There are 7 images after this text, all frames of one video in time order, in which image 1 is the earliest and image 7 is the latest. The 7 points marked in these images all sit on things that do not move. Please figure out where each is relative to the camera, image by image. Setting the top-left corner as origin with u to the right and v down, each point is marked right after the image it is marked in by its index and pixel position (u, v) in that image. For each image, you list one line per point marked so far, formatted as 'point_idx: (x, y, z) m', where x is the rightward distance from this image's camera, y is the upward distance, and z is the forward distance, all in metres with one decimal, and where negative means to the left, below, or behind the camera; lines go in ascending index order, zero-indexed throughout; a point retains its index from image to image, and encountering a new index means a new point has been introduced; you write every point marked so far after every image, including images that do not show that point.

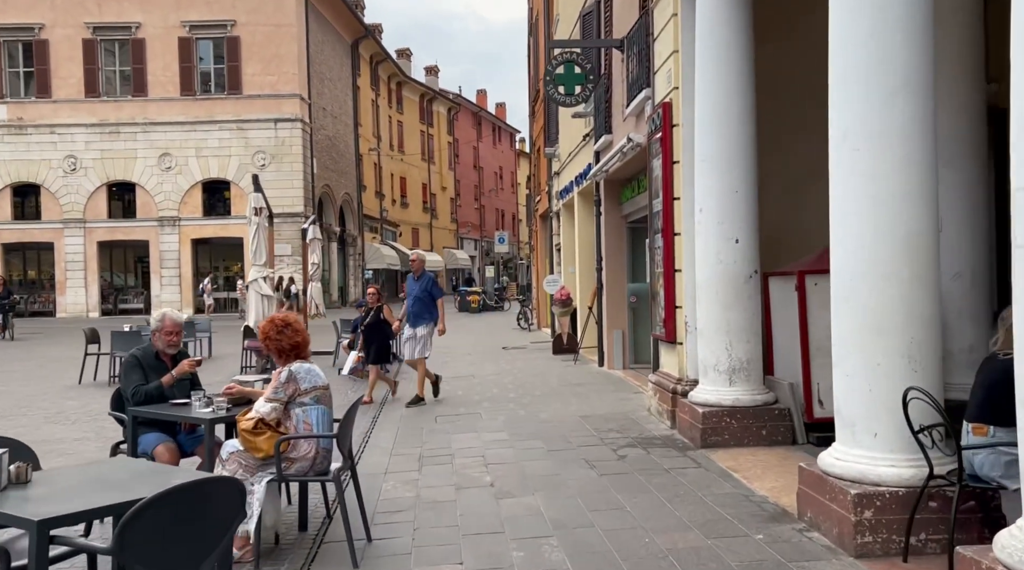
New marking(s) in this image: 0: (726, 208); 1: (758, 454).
0: (+1.8, +0.6, +7.2) m
1: (+1.9, -1.3, +6.8) m
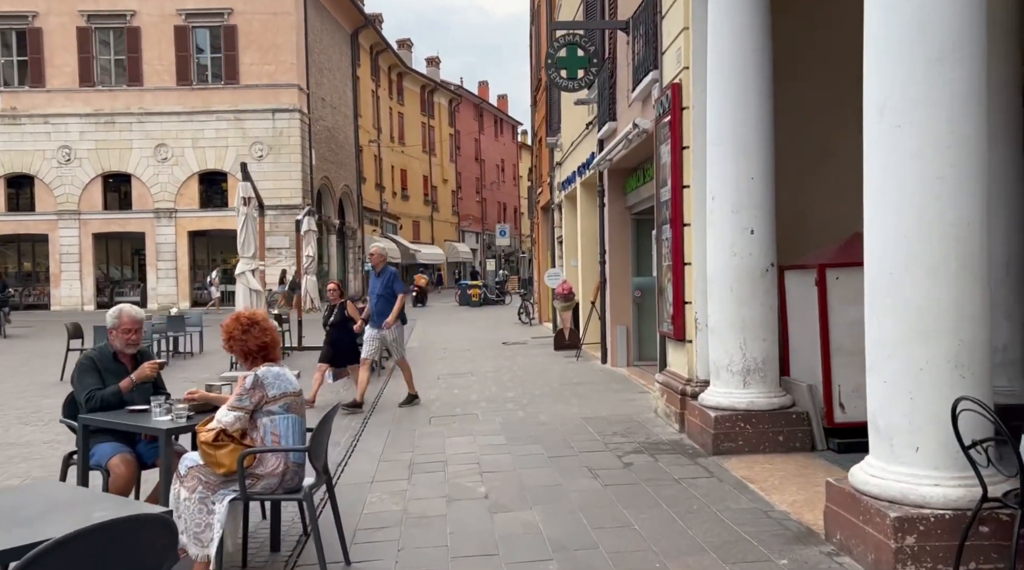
0: (+1.7, +0.7, +6.7) m
1: (+1.9, -1.3, +6.3) m
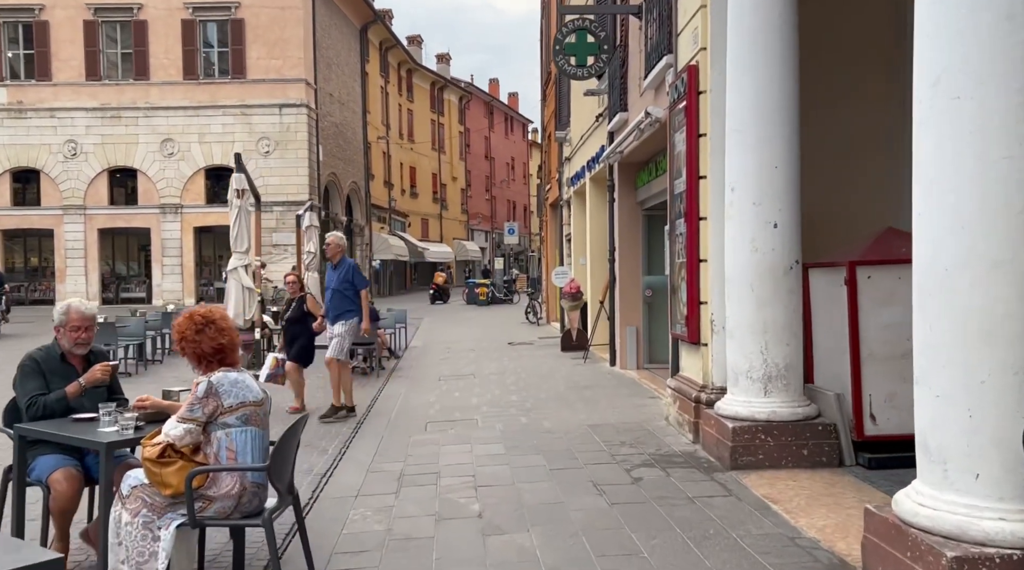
0: (+1.7, +0.7, +6.1) m
1: (+1.9, -1.3, +5.8) m
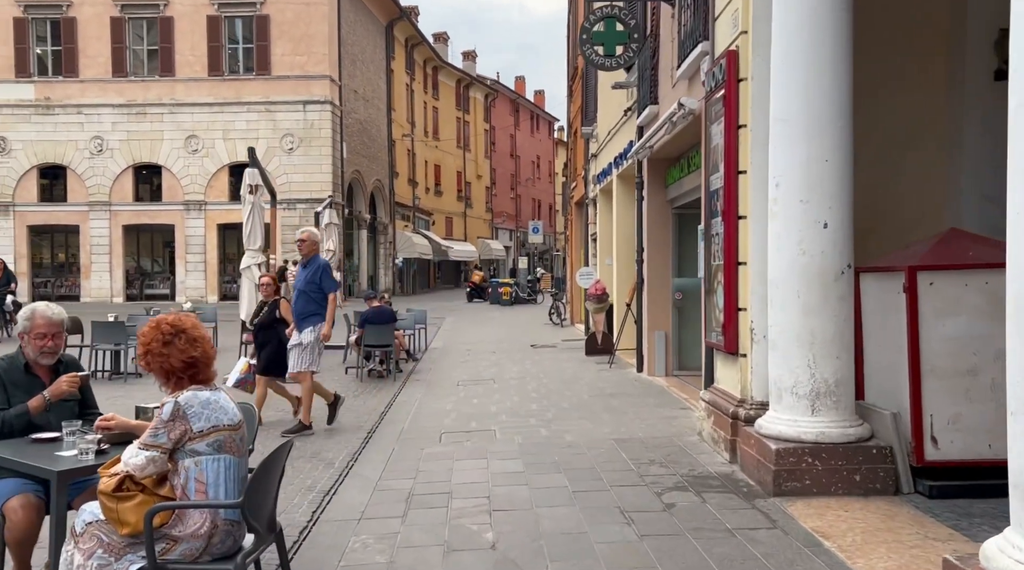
0: (+1.9, +0.7, +5.5) m
1: (+2.0, -1.3, +5.2) m
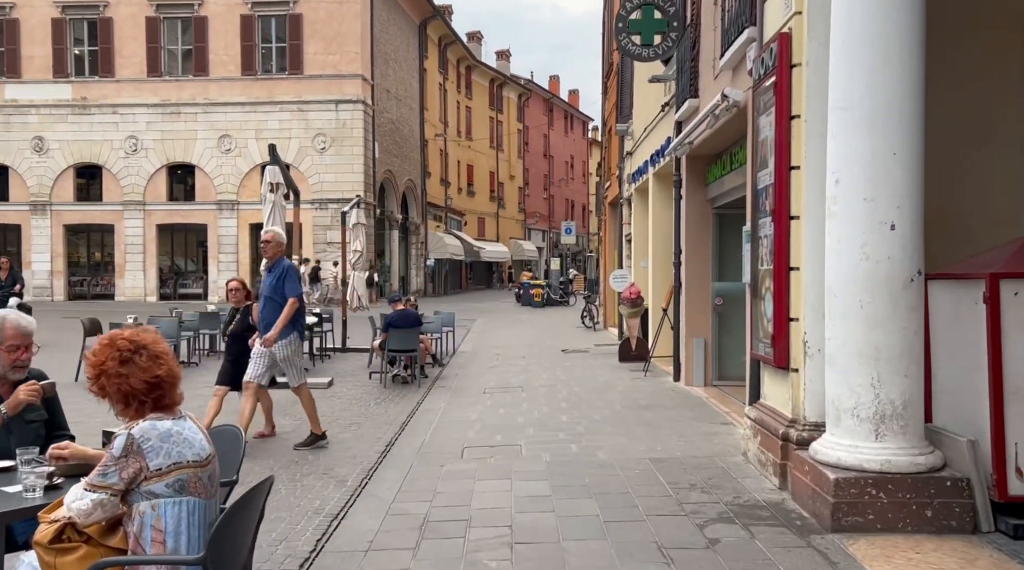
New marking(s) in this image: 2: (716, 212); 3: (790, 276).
0: (+2.0, +0.6, +4.9) m
1: (+2.1, -1.4, +4.5) m
2: (+2.6, +0.9, +10.9) m
3: (+1.9, +0.1, +5.8) m
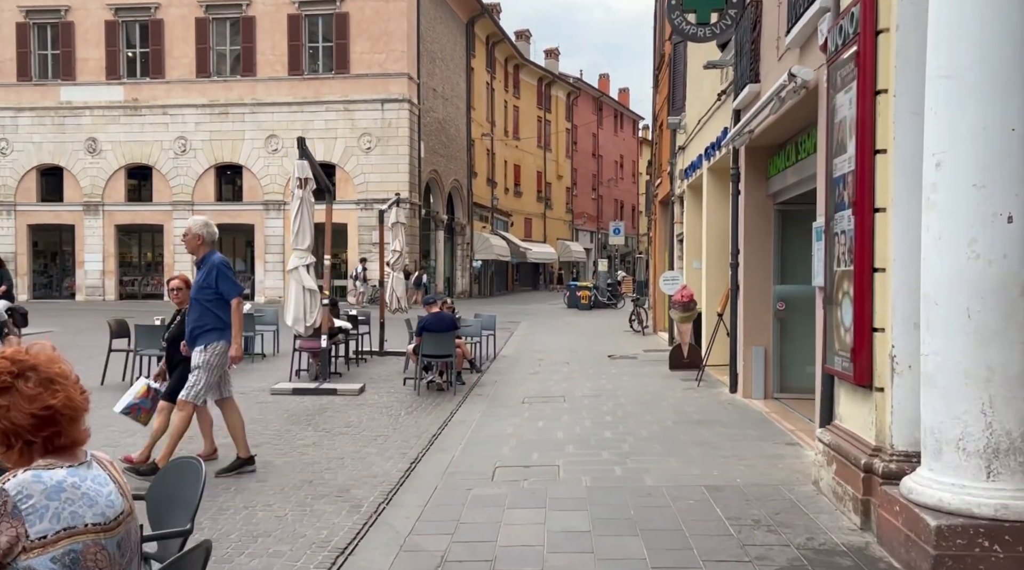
0: (+2.2, +0.6, +4.0) m
1: (+2.3, -1.4, +3.7) m
2: (+3.1, +0.9, +10.0) m
3: (+2.1, 0.0, +4.9) m
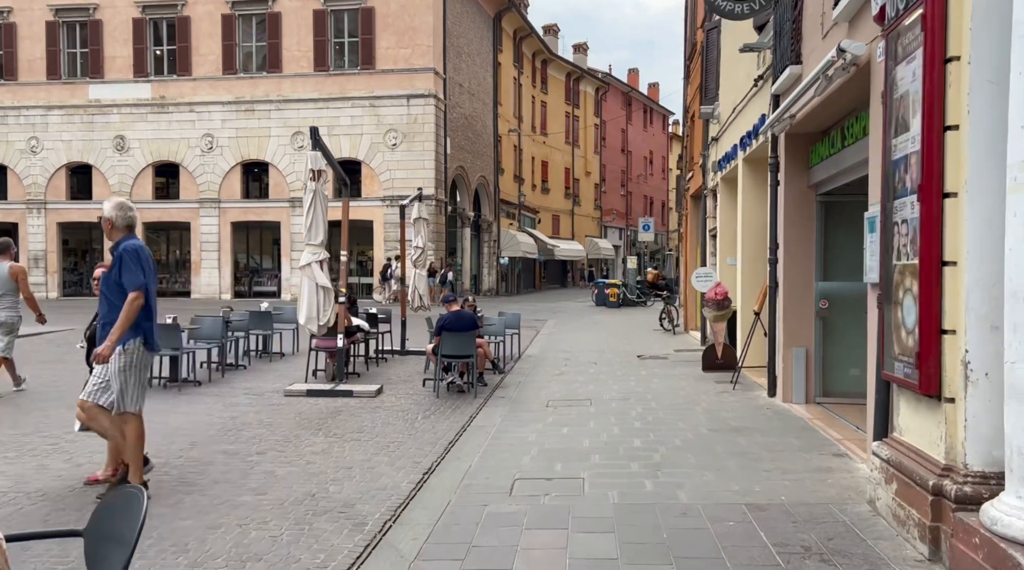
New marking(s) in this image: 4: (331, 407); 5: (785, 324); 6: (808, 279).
0: (+2.2, +0.6, +3.4) m
1: (+2.3, -1.4, +3.0) m
2: (+3.3, +0.9, +9.3) m
3: (+2.1, +0.1, +4.3) m
4: (-2.0, -1.3, +9.6) m
5: (+2.9, -0.4, +9.4) m
6: (+3.1, +0.1, +9.4) m
